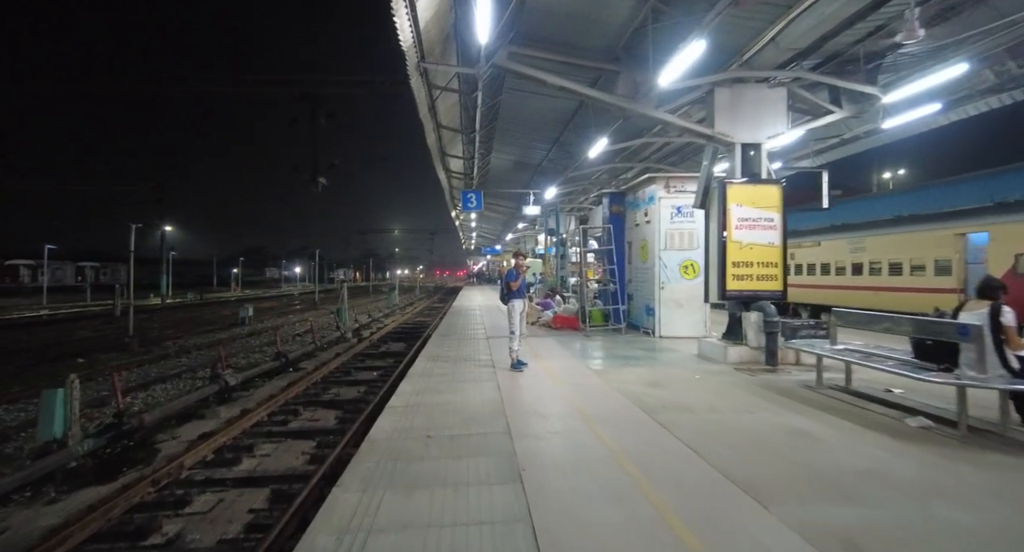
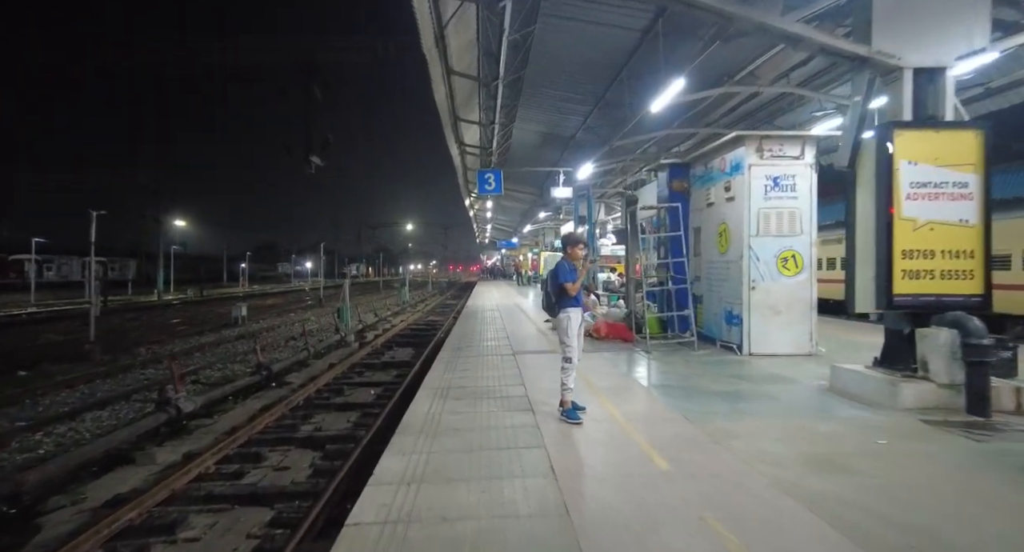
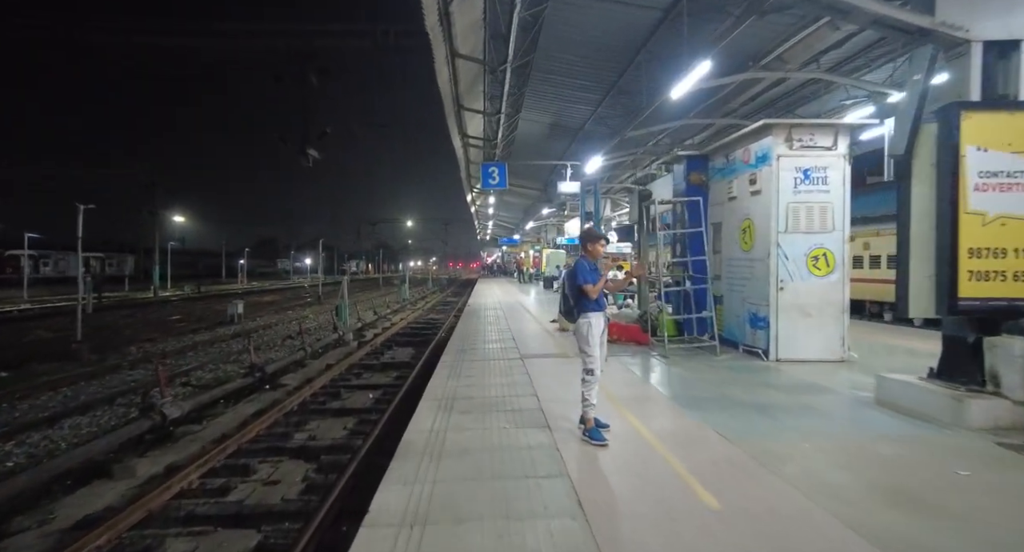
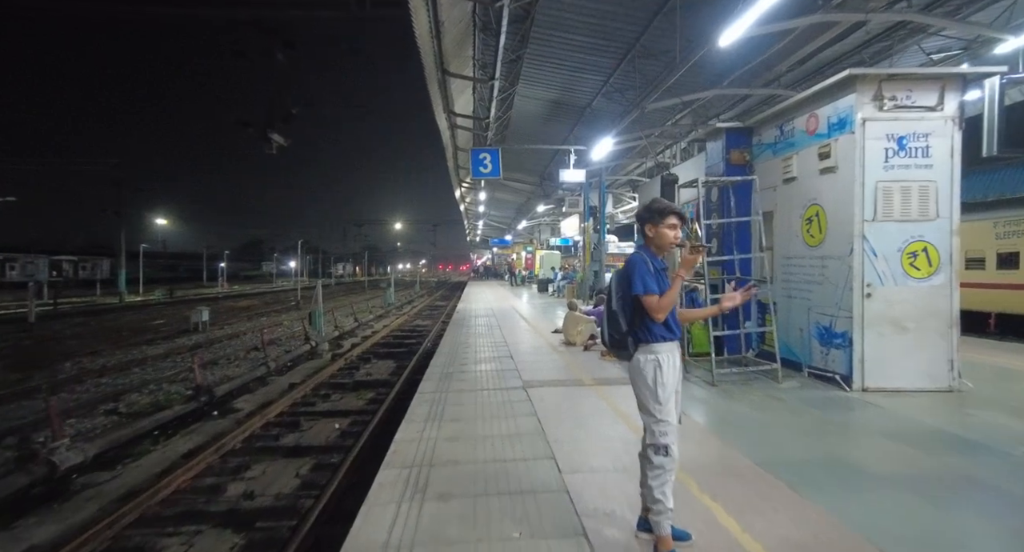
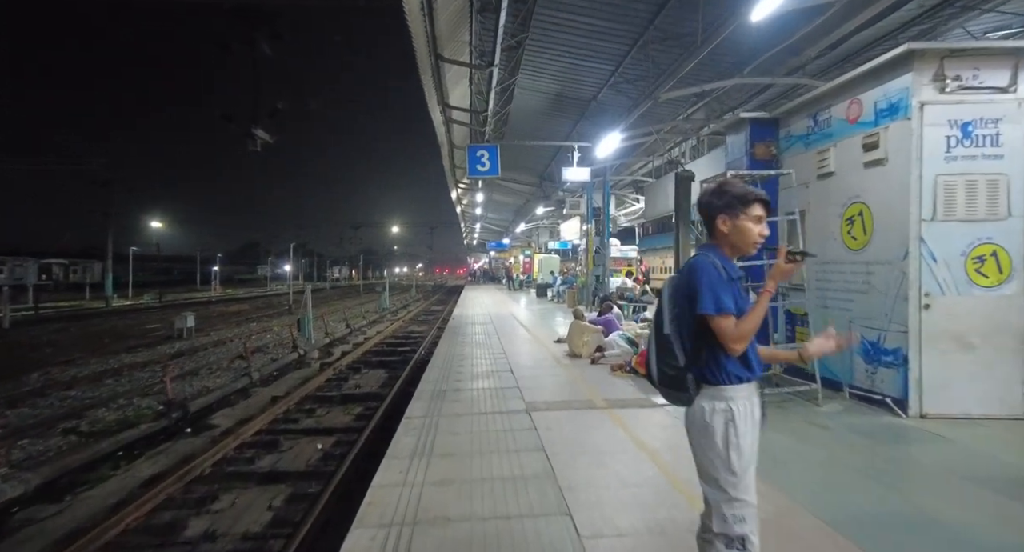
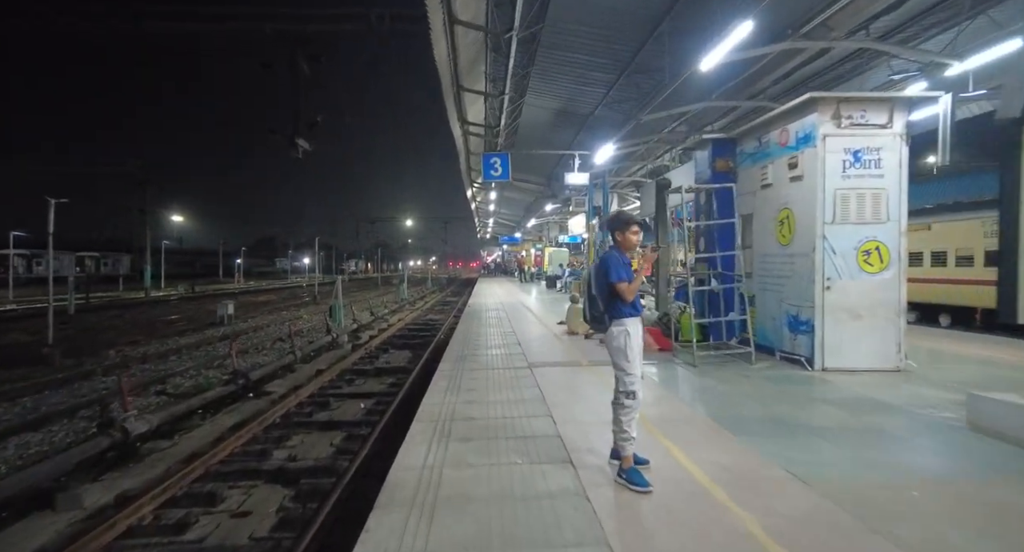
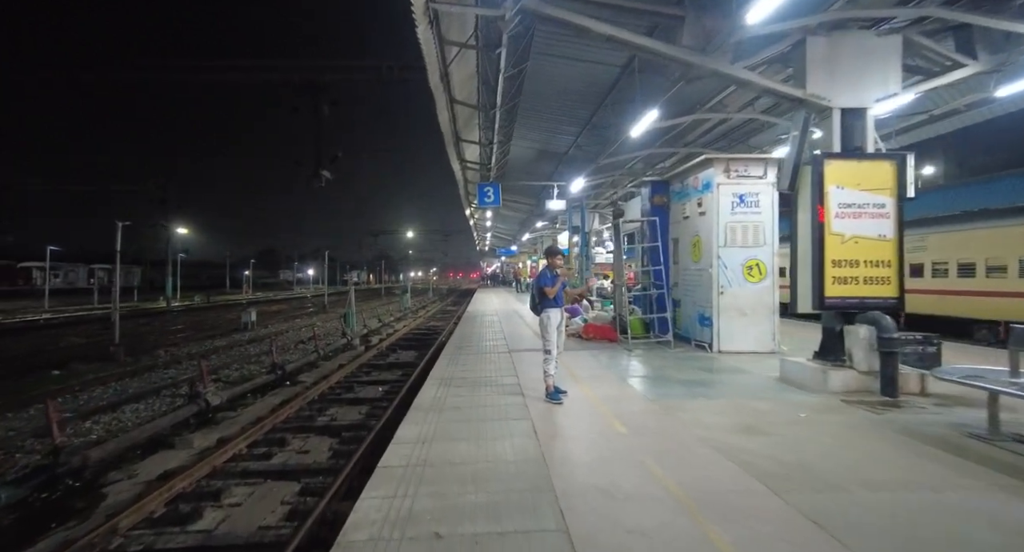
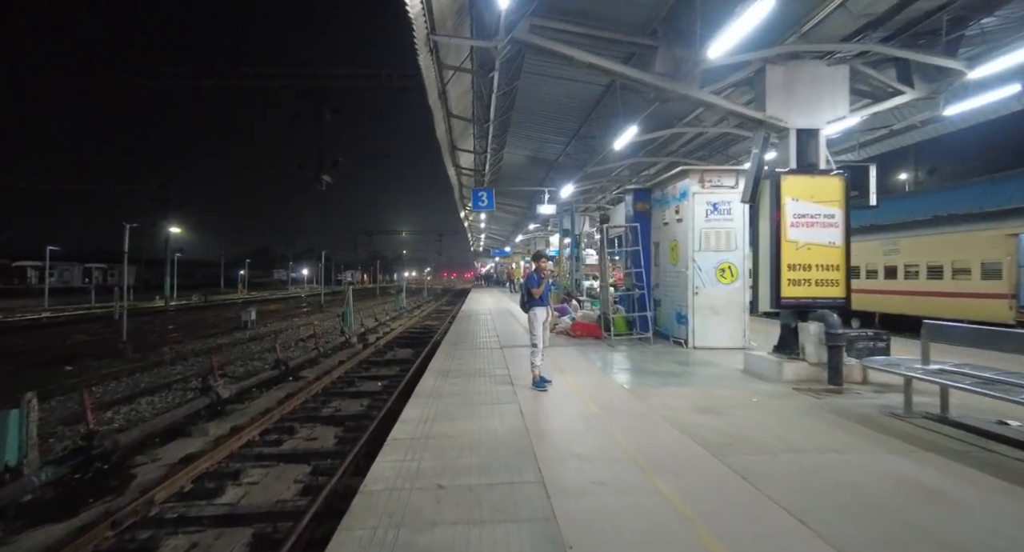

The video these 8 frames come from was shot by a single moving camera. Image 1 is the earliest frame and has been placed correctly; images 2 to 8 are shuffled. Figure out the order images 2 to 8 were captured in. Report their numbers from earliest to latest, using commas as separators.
8, 7, 2, 3, 6, 4, 5
